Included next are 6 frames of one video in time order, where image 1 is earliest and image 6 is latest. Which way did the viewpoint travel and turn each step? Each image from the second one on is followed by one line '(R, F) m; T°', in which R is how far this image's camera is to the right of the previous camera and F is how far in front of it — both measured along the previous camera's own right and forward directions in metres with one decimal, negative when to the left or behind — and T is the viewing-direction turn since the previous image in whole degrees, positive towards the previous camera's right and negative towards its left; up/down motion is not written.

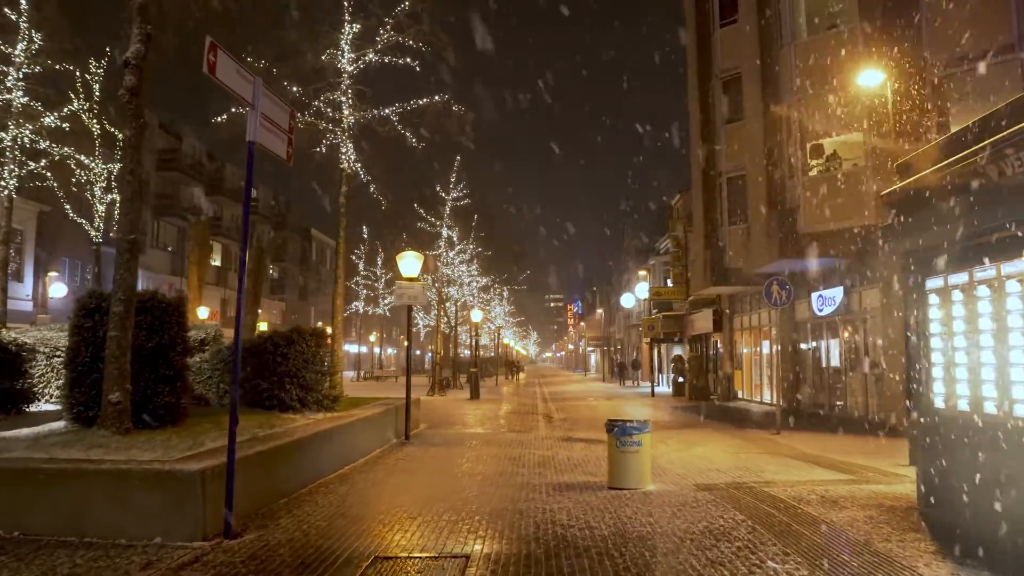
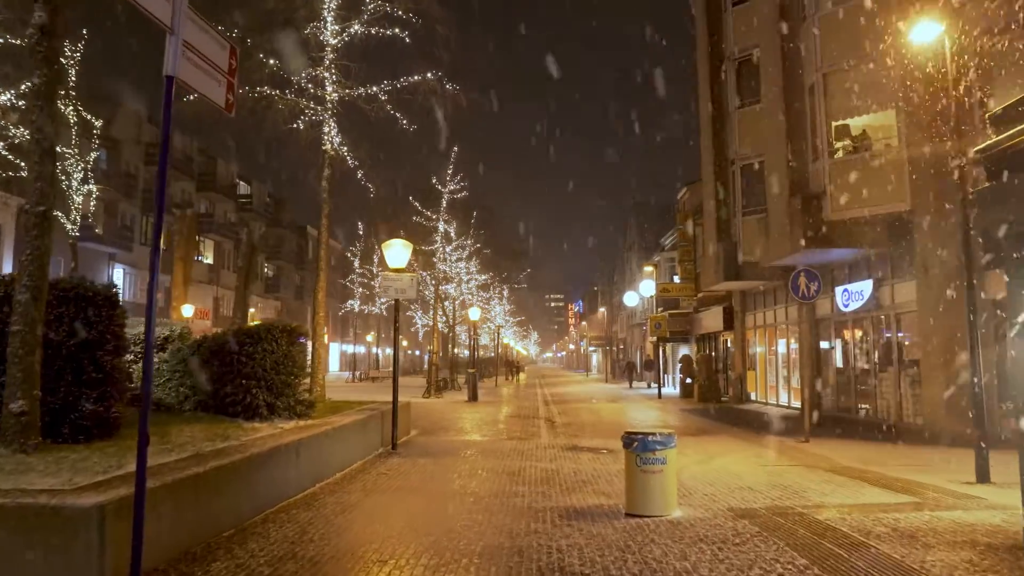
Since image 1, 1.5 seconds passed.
(0.0, +1.6) m; 0°
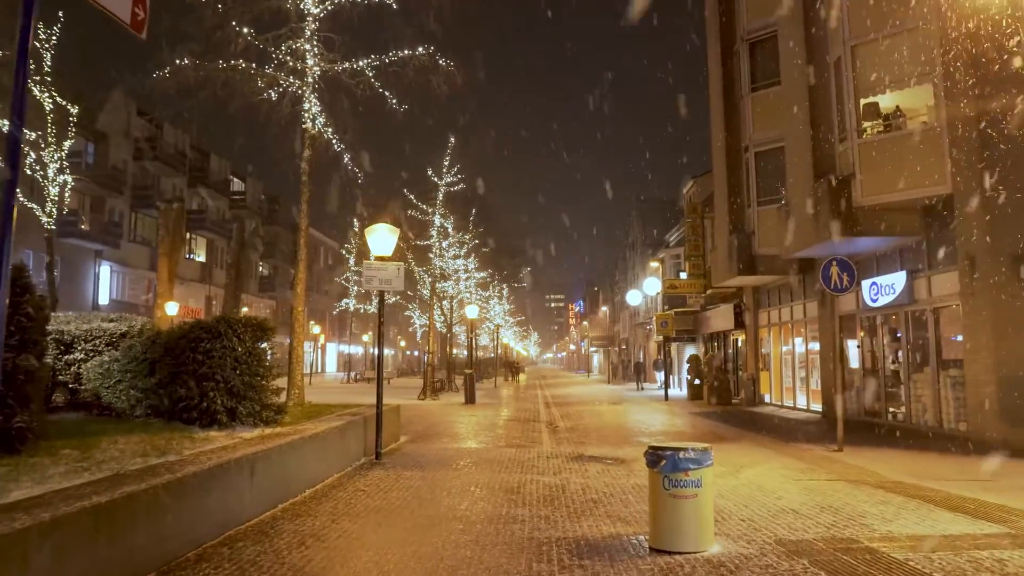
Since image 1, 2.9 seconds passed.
(0.0, +1.5) m; 0°
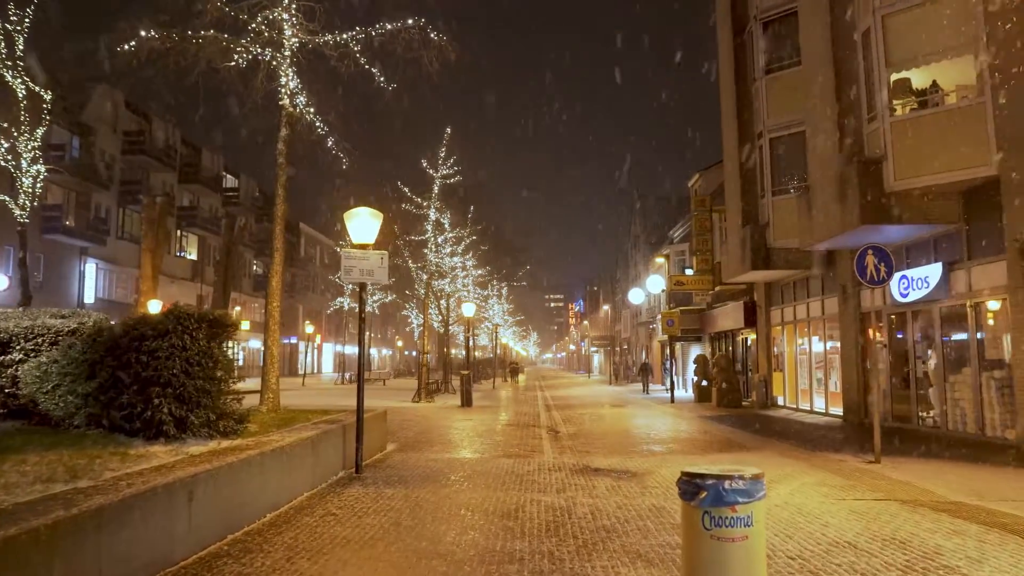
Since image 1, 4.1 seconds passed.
(0.0, +1.4) m; 0°
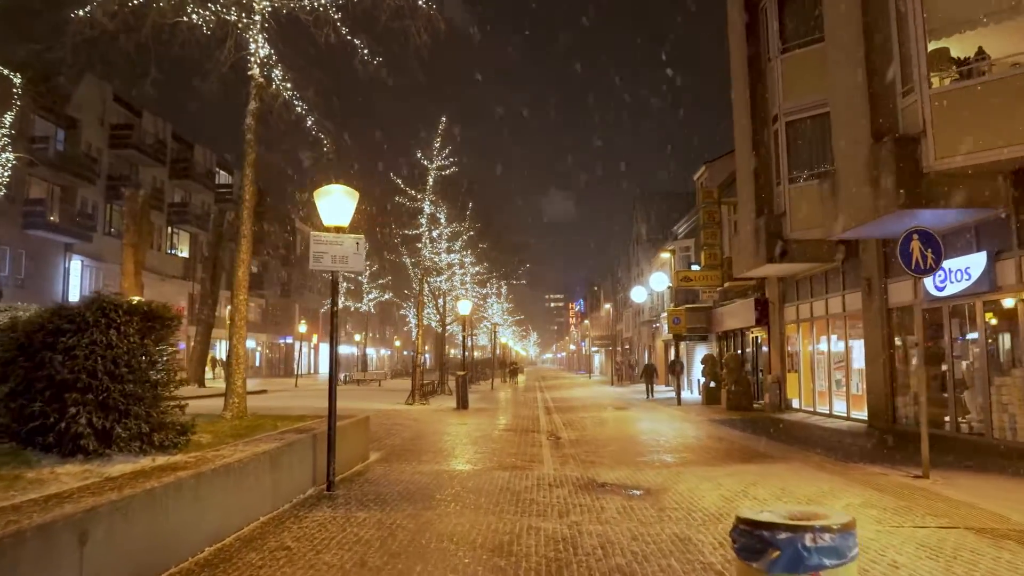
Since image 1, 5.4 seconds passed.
(+0.1, +1.4) m; 0°
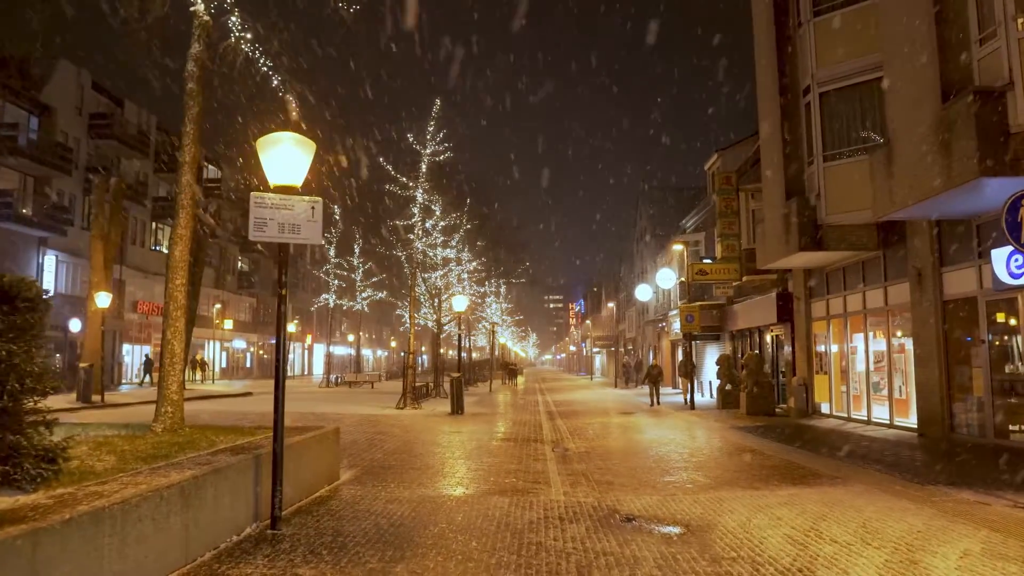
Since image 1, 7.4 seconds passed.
(0.0, +2.2) m; 0°
